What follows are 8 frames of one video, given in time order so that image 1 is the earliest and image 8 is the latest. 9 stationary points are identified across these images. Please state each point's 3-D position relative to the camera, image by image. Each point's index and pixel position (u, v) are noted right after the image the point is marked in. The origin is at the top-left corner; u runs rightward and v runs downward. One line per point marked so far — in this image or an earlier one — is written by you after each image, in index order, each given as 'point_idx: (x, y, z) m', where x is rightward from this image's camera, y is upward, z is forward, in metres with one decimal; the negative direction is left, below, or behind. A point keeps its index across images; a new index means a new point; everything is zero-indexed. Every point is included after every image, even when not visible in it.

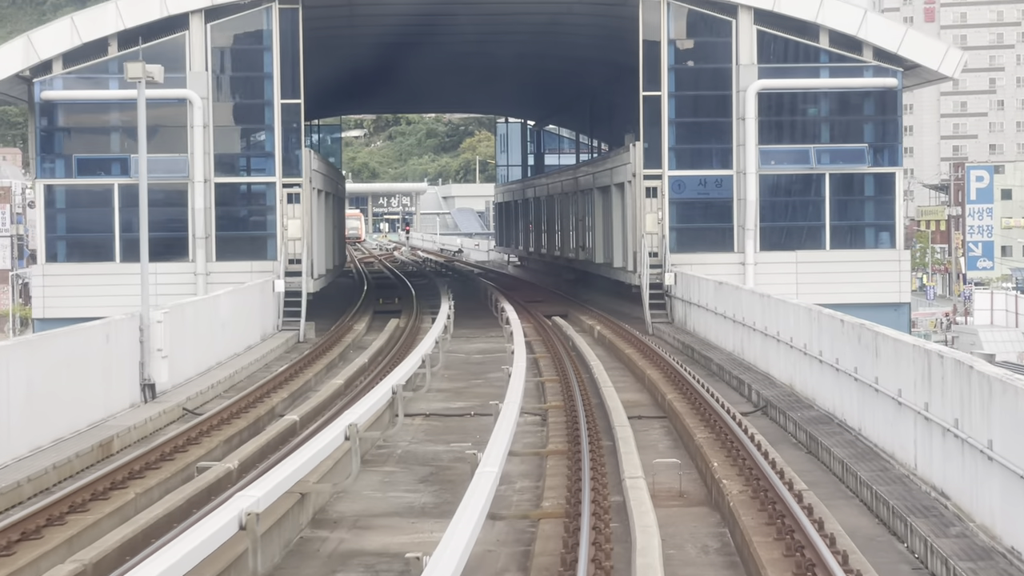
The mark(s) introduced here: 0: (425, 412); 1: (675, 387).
0: (-0.8, -1.1, +14.7) m
1: (+1.5, -0.9, +15.3) m
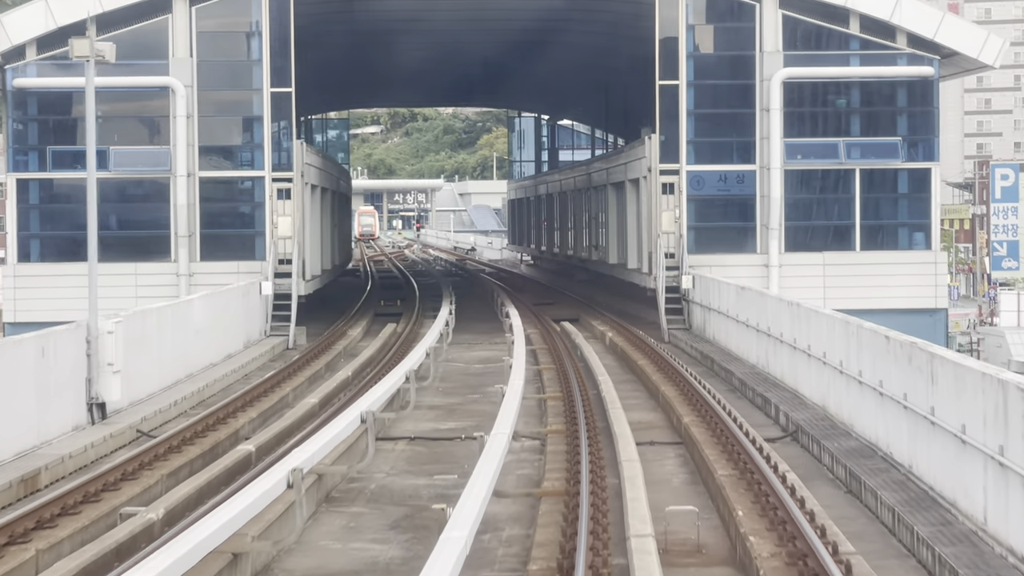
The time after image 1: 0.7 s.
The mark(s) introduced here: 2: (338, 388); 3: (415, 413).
0: (-0.8, -1.1, +13.1) m
1: (+1.4, -0.9, +13.6) m
2: (-1.6, -0.9, +16.2) m
3: (-0.8, -1.1, +14.6) m
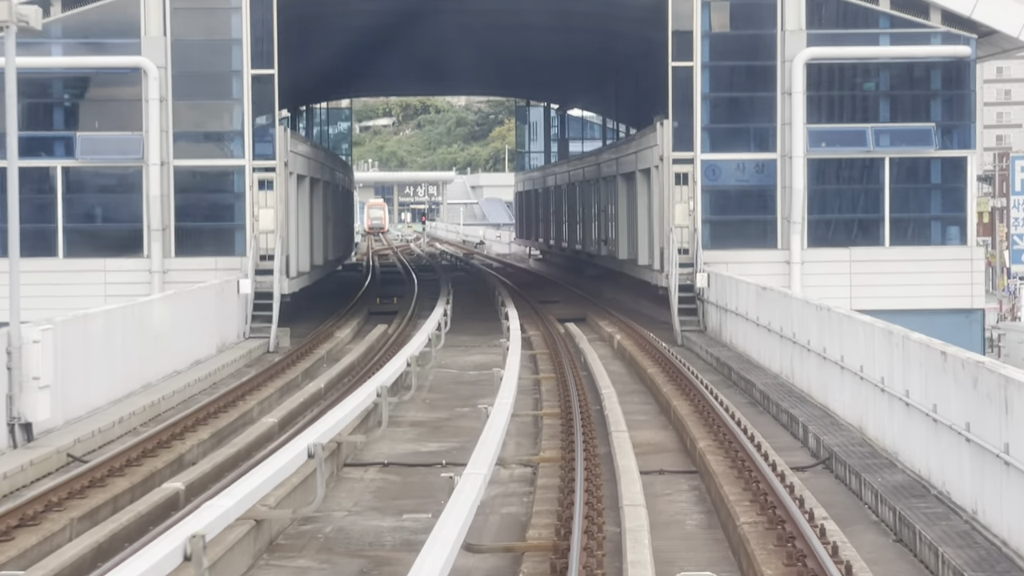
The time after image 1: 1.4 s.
0: (-0.9, -1.2, +11.3) m
1: (+1.4, -1.0, +11.9) m
2: (-1.7, -0.9, +14.5) m
3: (-0.9, -1.1, +12.8) m
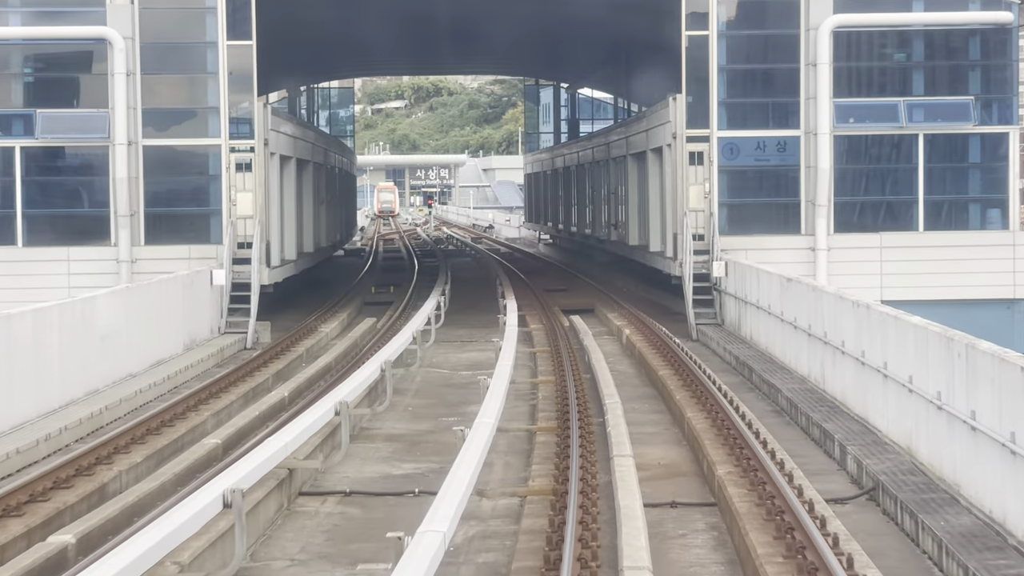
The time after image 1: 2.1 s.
0: (-1.0, -1.1, +9.6) m
1: (+1.3, -0.9, +10.1) m
2: (-1.7, -0.9, +12.8) m
3: (-1.0, -1.1, +11.1) m
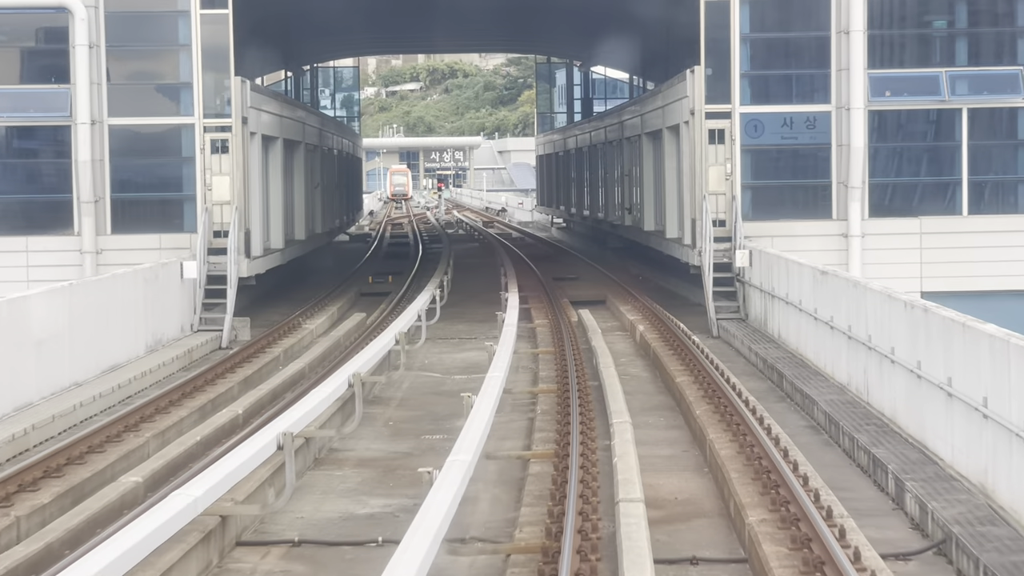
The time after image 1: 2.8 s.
0: (-1.0, -1.2, +7.9) m
1: (+1.2, -0.9, +8.4) m
2: (-1.8, -0.9, +11.0) m
3: (-1.0, -1.1, +9.4) m
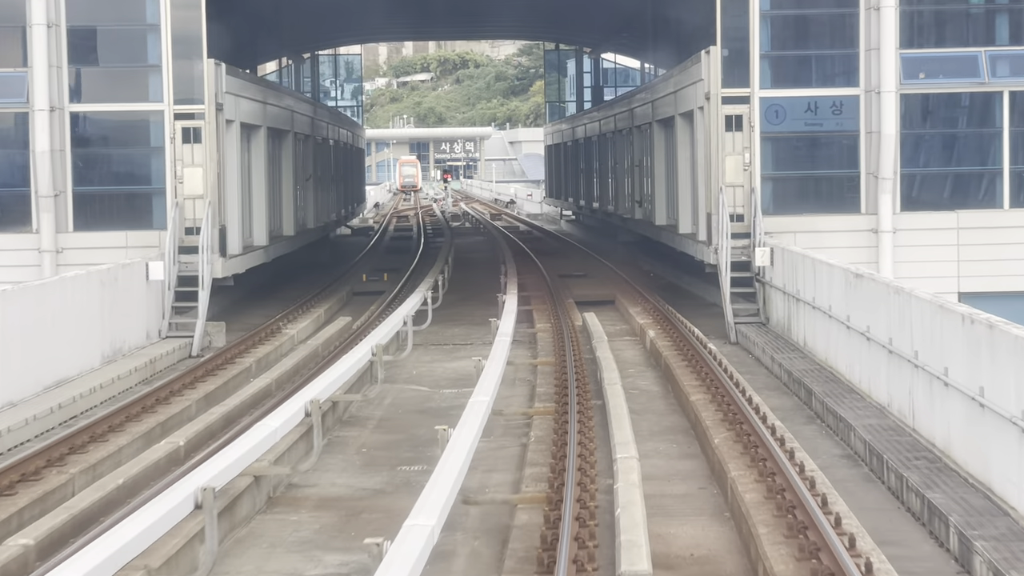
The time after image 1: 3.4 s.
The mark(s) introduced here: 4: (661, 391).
0: (-1.1, -1.2, +6.4) m
1: (+1.1, -1.0, +6.9) m
2: (-1.8, -0.9, +9.6) m
3: (-1.1, -1.2, +7.9) m
4: (+1.1, -0.8, +12.6) m
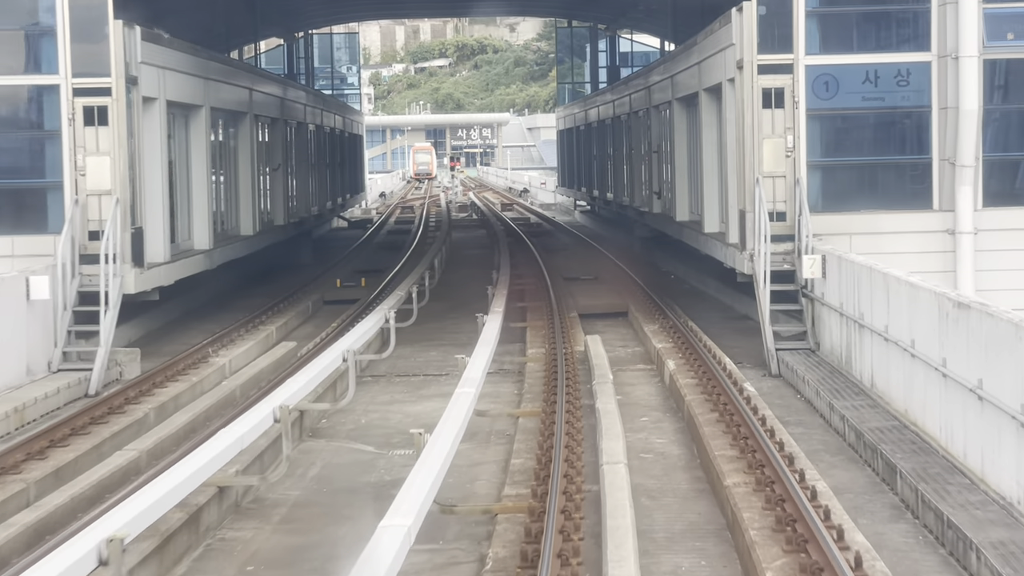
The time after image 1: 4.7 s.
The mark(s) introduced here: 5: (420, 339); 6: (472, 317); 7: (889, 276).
0: (-1.4, -1.4, +3.2) m
1: (+0.9, -1.2, +3.6) m
2: (-2.0, -1.1, +6.3) m
3: (-1.3, -1.4, +4.7) m
4: (+0.9, -0.9, +9.4) m
5: (-0.8, -0.4, +15.4) m
6: (-0.4, -0.3, +16.8) m
7: (+2.2, +0.1, +9.8) m
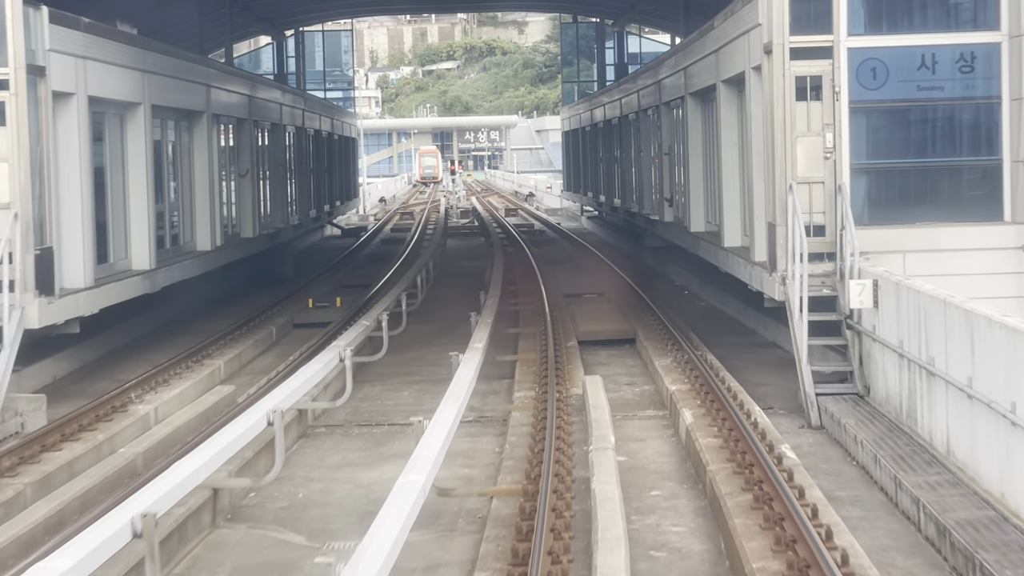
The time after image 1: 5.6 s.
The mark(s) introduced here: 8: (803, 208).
0: (-1.5, -1.6, +0.9) m
1: (+0.7, -1.4, +1.3) m
2: (-2.2, -1.3, +4.1) m
3: (-1.5, -1.5, +2.4) m
4: (+0.8, -1.1, +7.1) m
5: (-0.9, -0.6, +13.1) m
6: (-0.5, -0.5, +14.5) m
7: (+2.1, -0.1, +7.5) m
8: (+1.9, +0.5, +10.8) m
